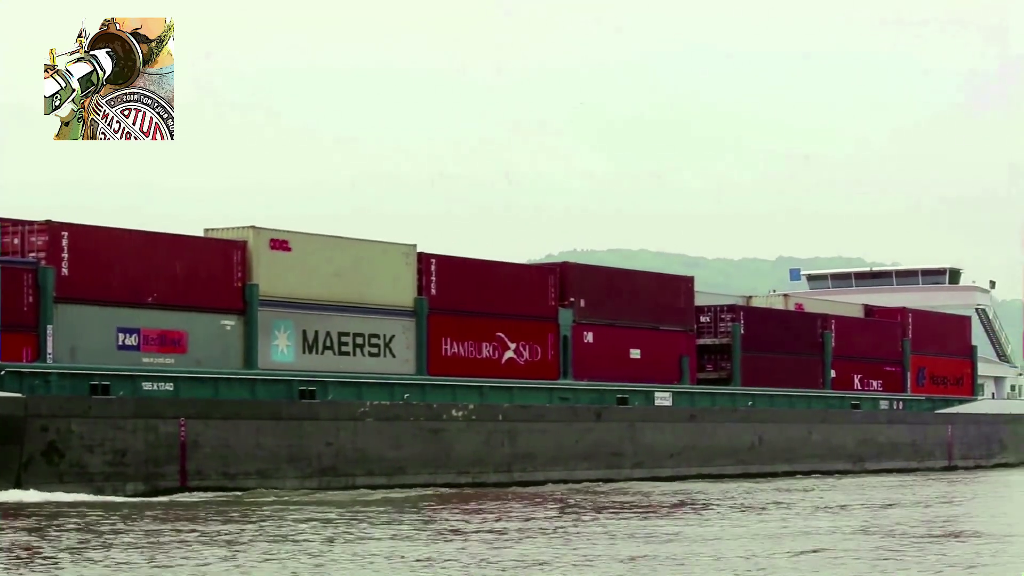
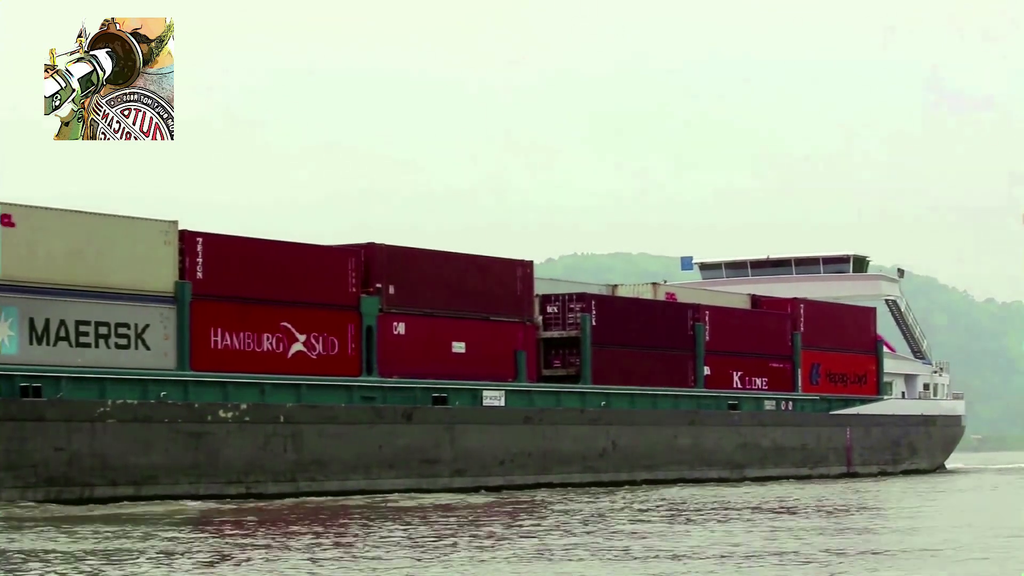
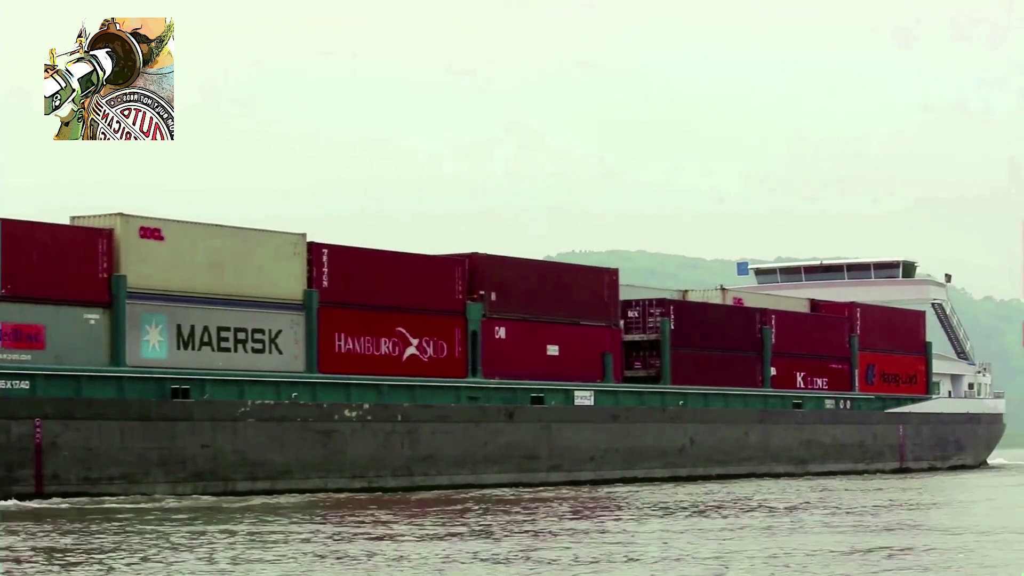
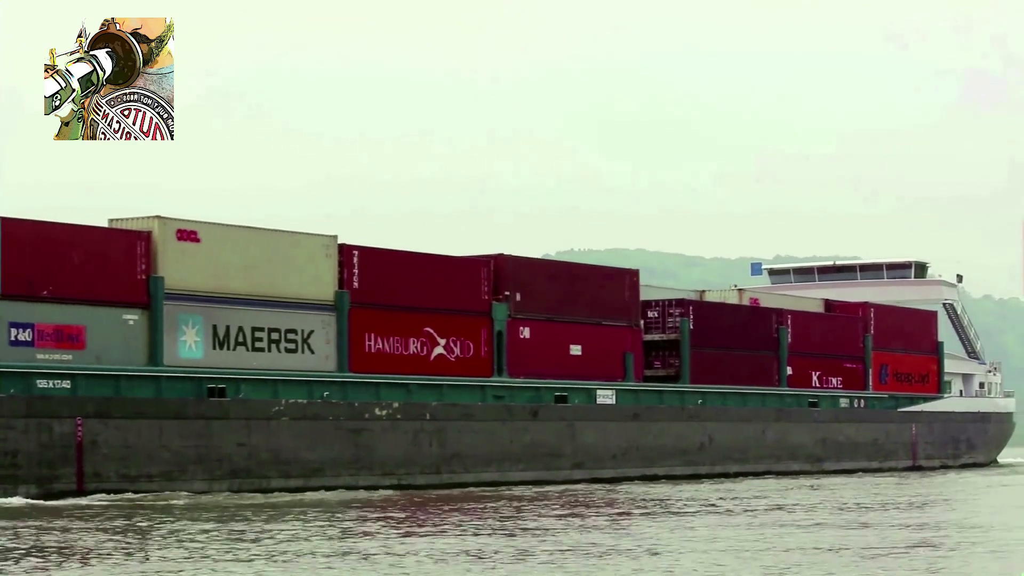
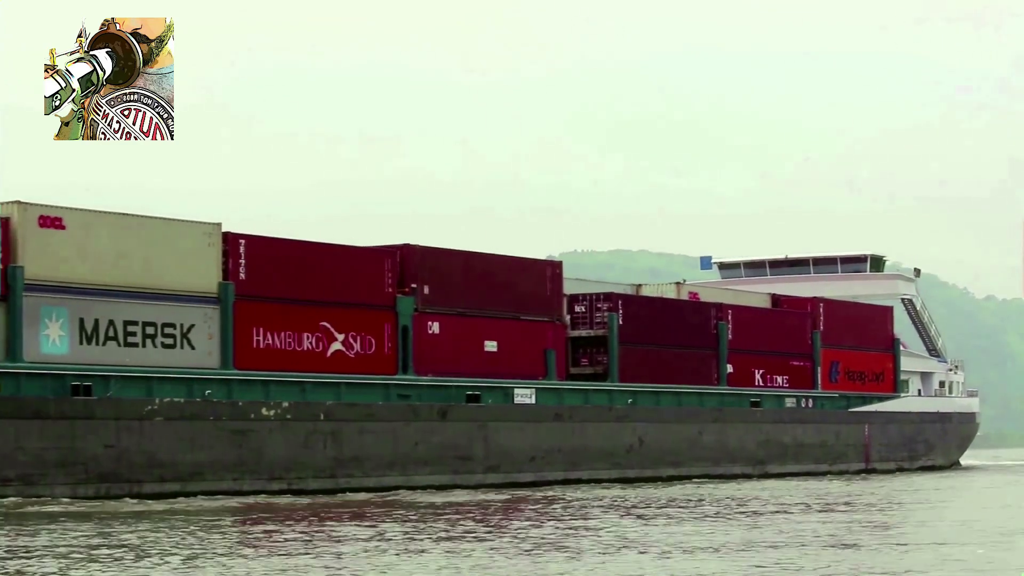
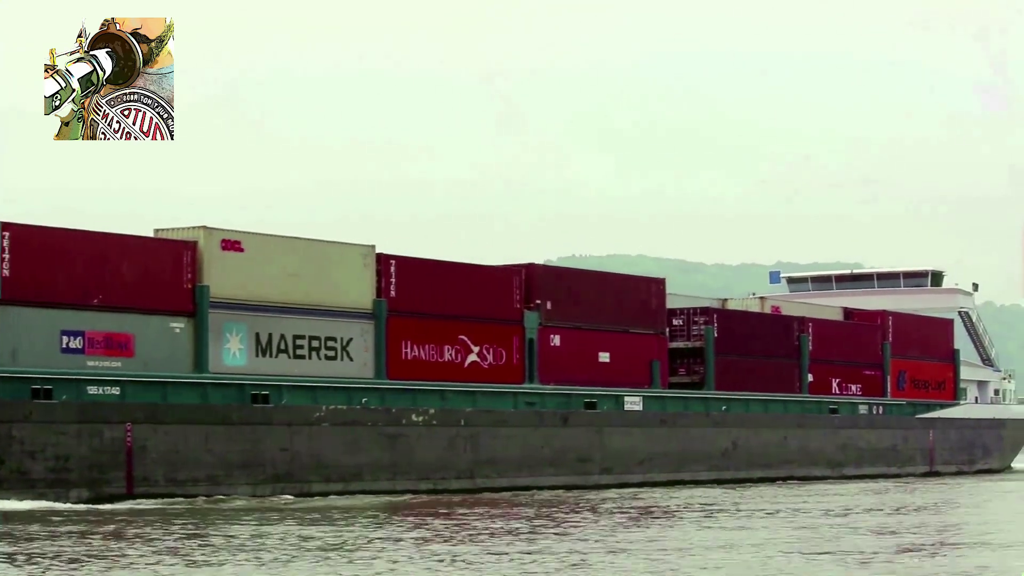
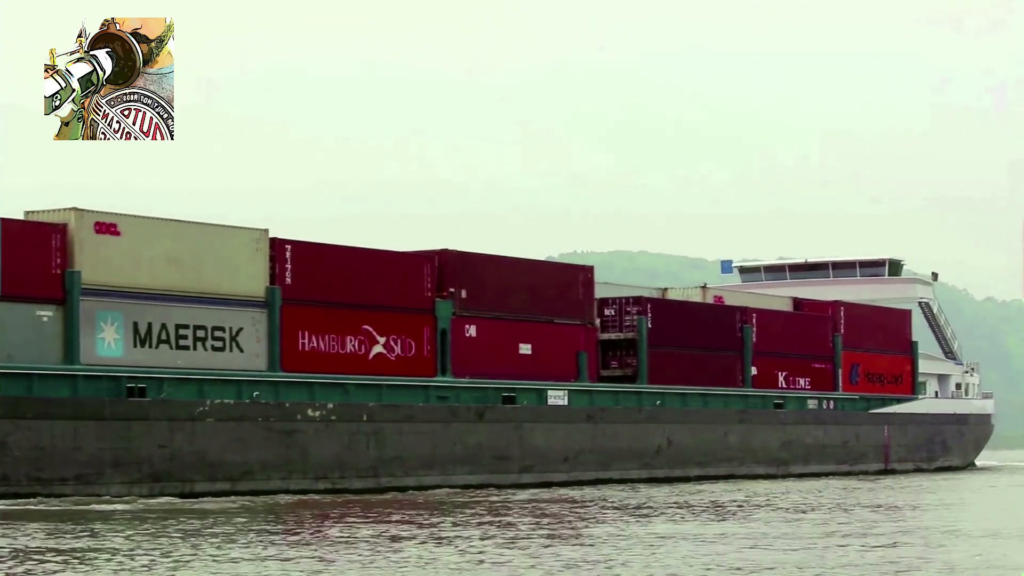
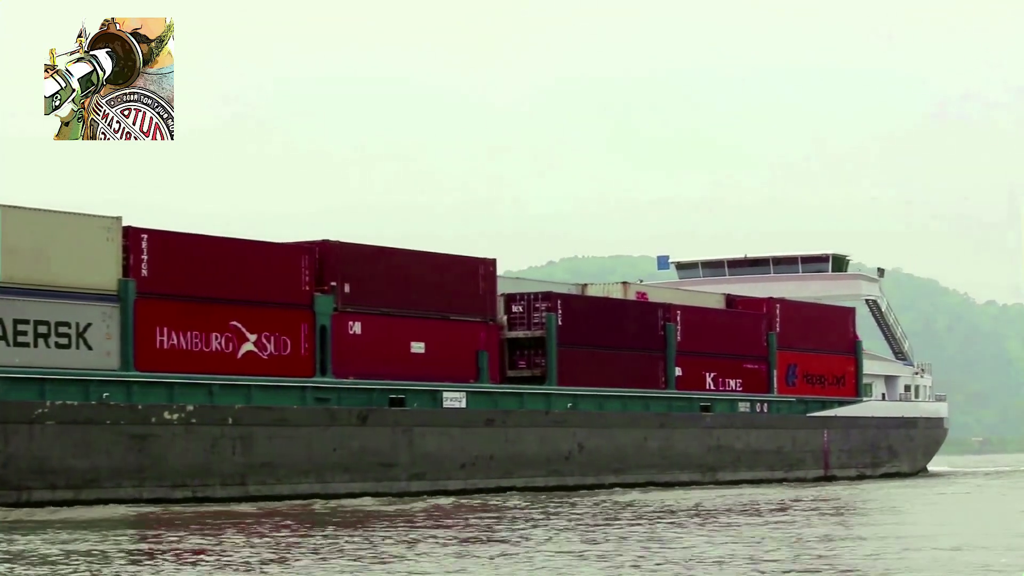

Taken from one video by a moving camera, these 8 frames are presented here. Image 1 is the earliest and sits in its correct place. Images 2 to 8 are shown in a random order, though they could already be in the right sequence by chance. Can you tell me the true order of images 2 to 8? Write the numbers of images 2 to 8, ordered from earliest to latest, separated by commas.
6, 4, 3, 7, 5, 2, 8
